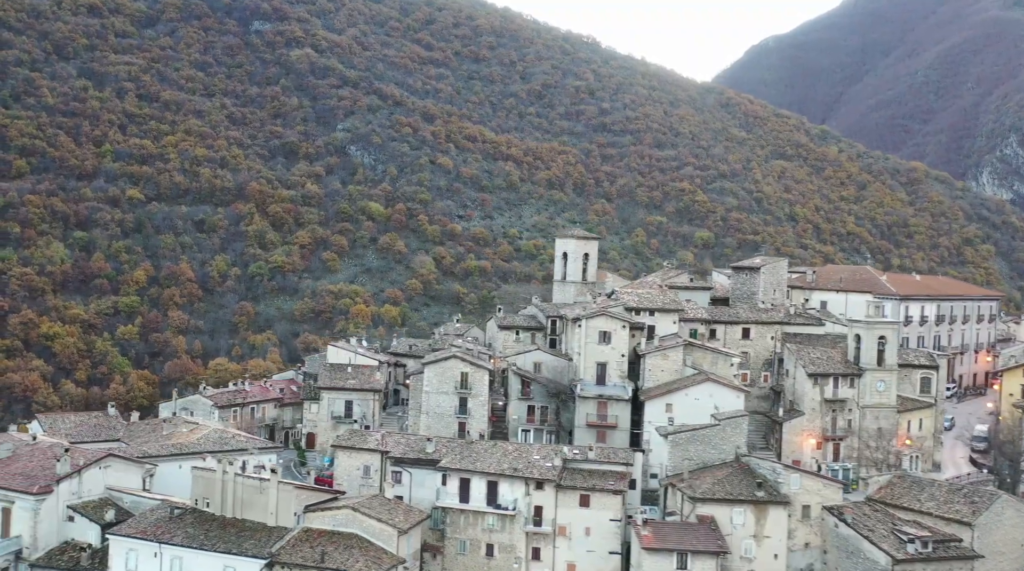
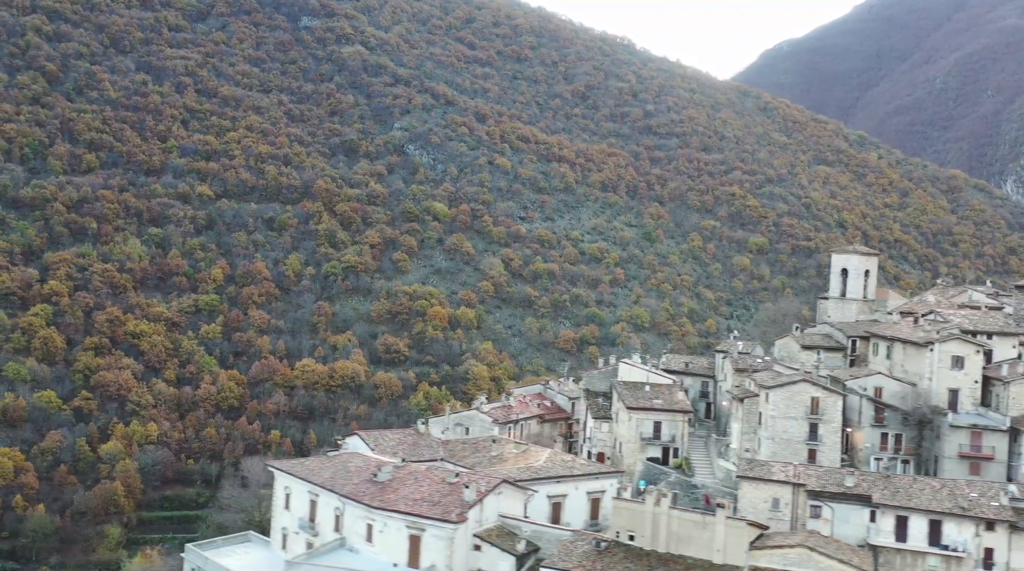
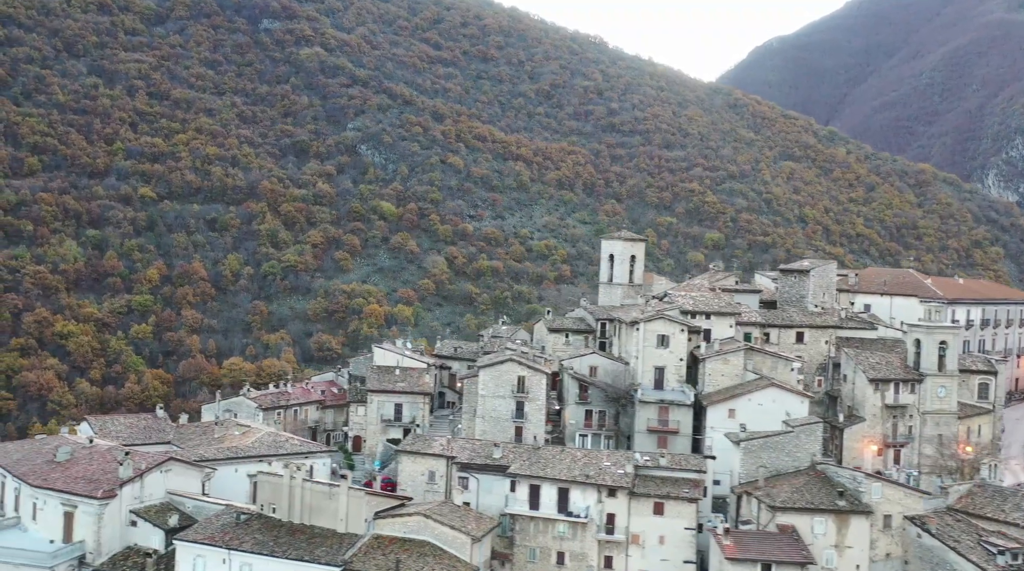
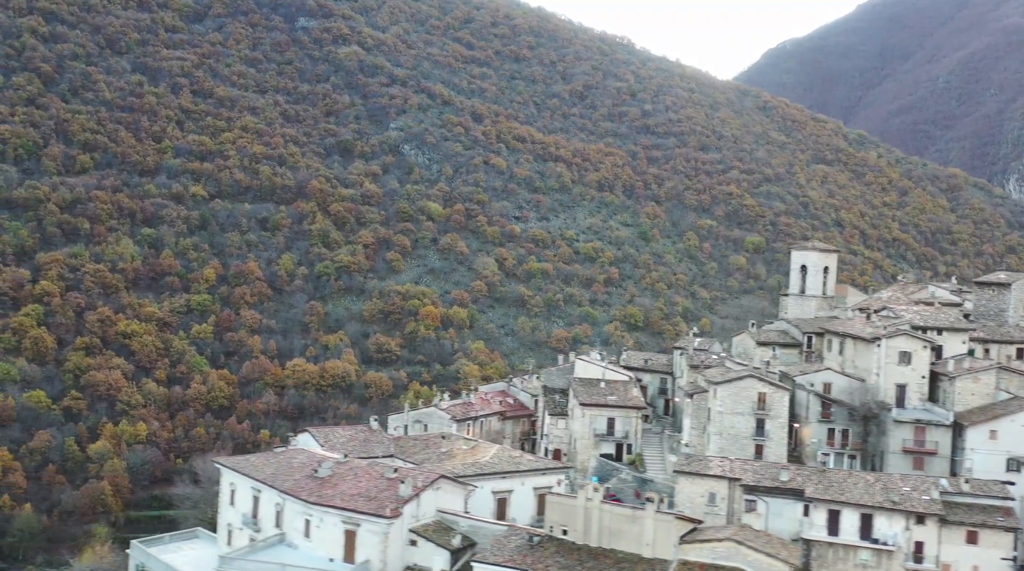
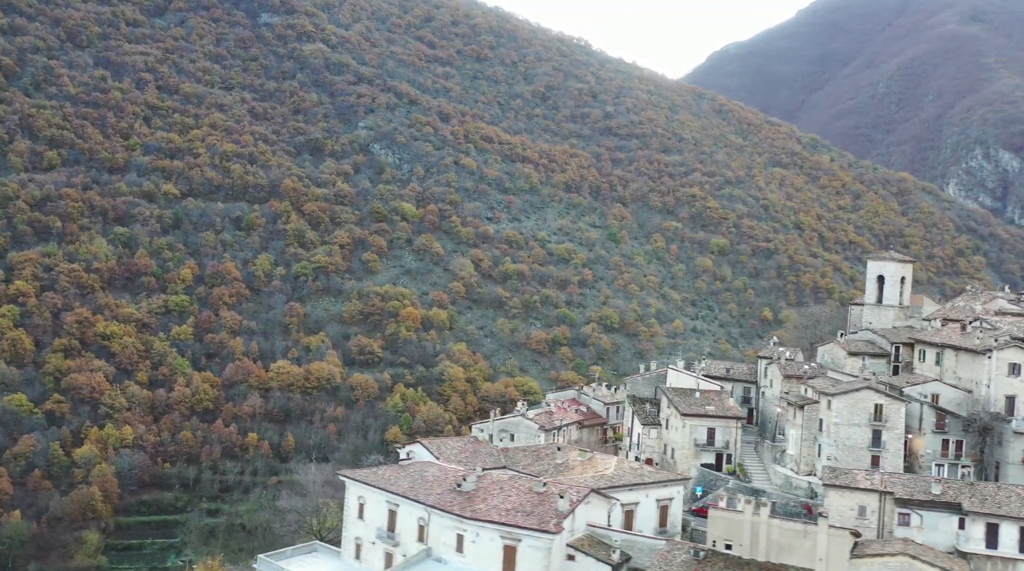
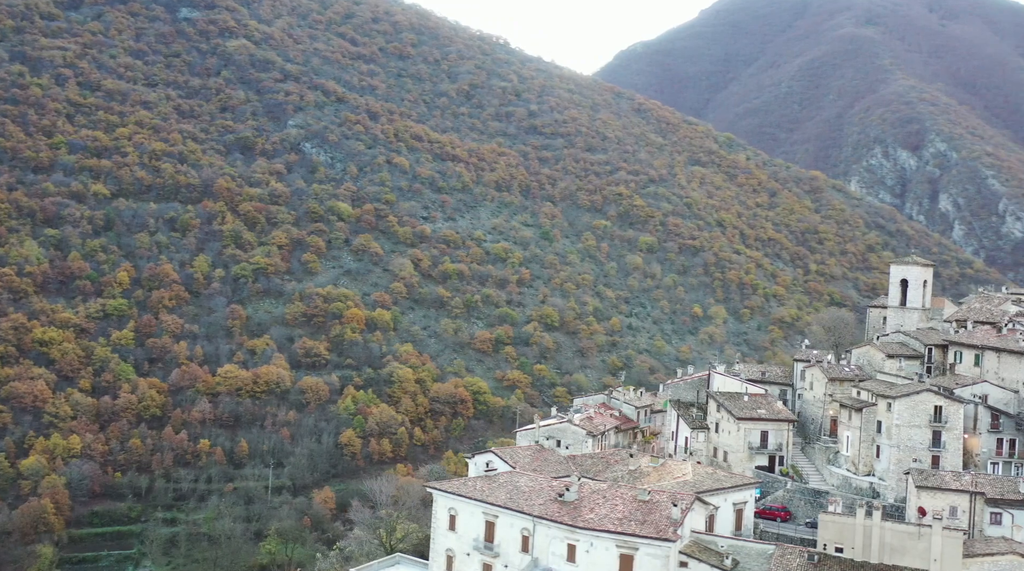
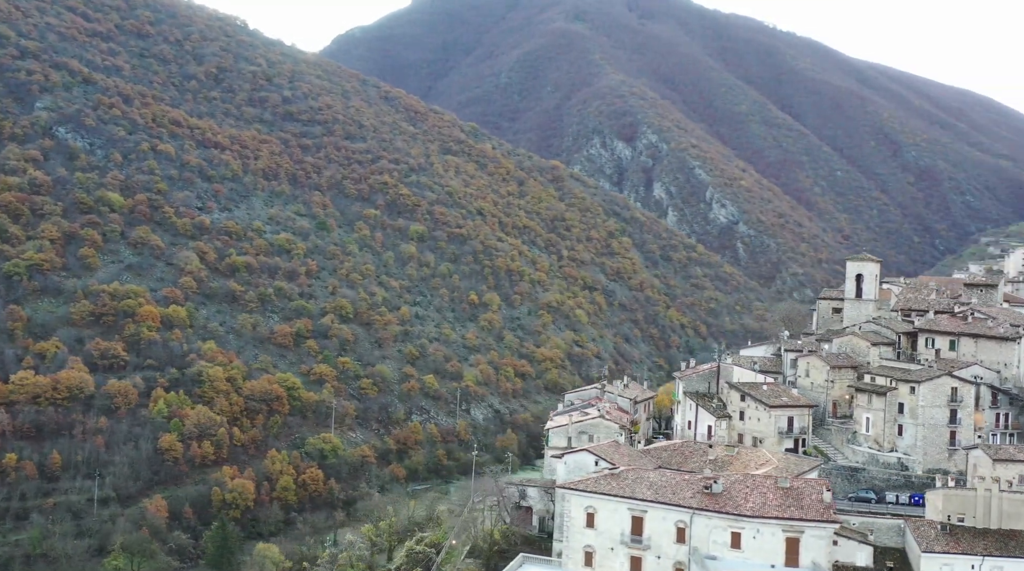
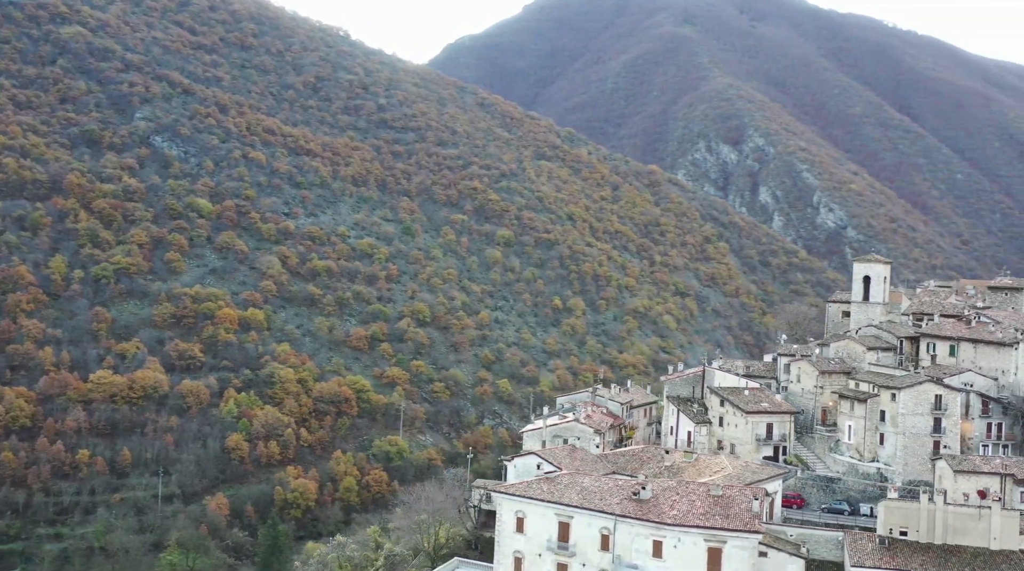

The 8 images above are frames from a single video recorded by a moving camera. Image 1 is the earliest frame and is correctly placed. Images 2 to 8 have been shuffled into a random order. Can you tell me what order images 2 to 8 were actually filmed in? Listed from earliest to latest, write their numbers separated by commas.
3, 4, 2, 5, 6, 8, 7
